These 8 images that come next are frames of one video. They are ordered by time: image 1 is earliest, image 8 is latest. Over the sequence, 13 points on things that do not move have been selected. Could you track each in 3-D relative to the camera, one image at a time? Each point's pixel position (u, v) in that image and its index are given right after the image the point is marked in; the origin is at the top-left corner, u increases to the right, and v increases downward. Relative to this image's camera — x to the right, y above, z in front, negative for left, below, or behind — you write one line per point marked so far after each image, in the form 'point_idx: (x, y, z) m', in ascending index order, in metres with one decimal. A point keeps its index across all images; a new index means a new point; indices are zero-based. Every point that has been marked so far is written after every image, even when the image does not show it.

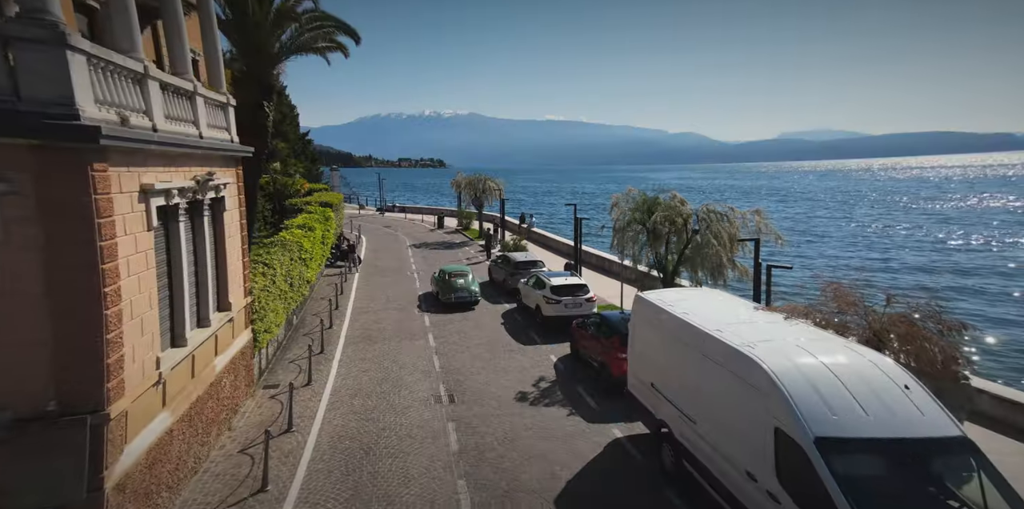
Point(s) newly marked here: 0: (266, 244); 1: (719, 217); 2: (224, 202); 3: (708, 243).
0: (-7.1, +0.3, +15.4) m
1: (+5.0, +0.9, +13.1) m
2: (-5.1, +0.9, +9.5) m
3: (+4.7, +0.3, +12.9) m
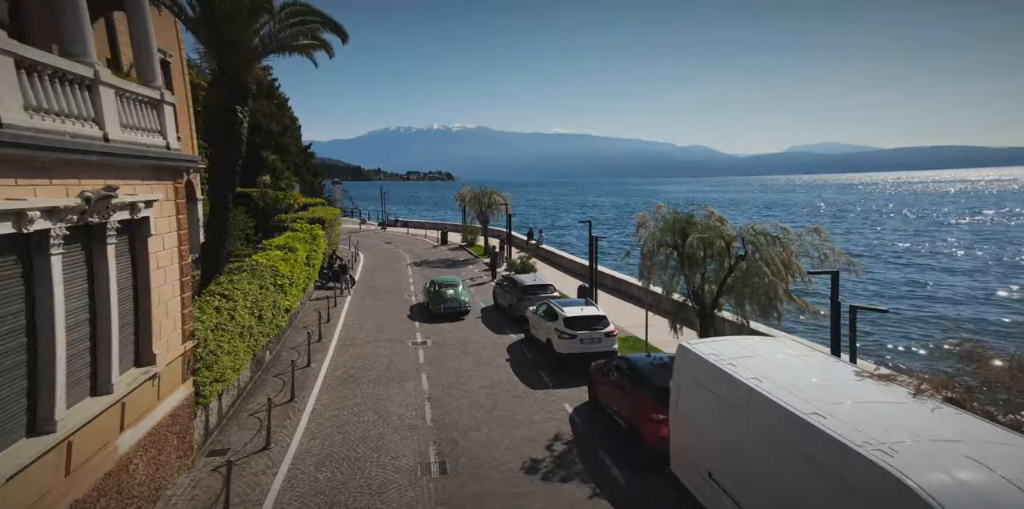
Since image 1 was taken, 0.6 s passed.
0: (-6.9, -0.4, +13.2) m
1: (+5.2, +0.3, +10.8) m
2: (-5.0, +0.4, +7.3) m
3: (+4.8, -0.3, +10.6) m
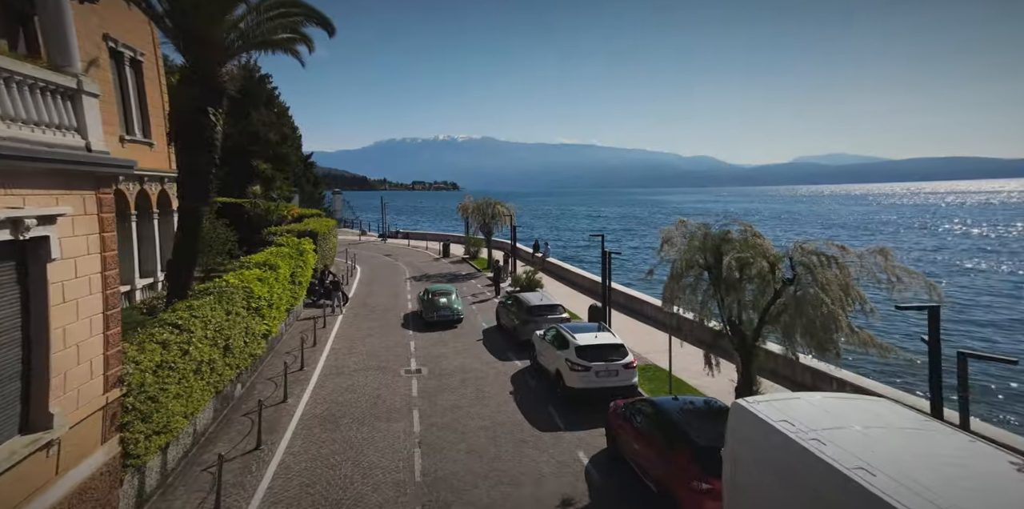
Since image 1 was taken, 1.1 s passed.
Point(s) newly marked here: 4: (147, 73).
0: (-6.8, -0.8, +11.6) m
1: (+5.3, -0.1, +9.1) m
2: (-4.9, +0.1, +5.7) m
3: (+4.9, -0.7, +8.9) m
4: (-10.9, +5.4, +16.0) m
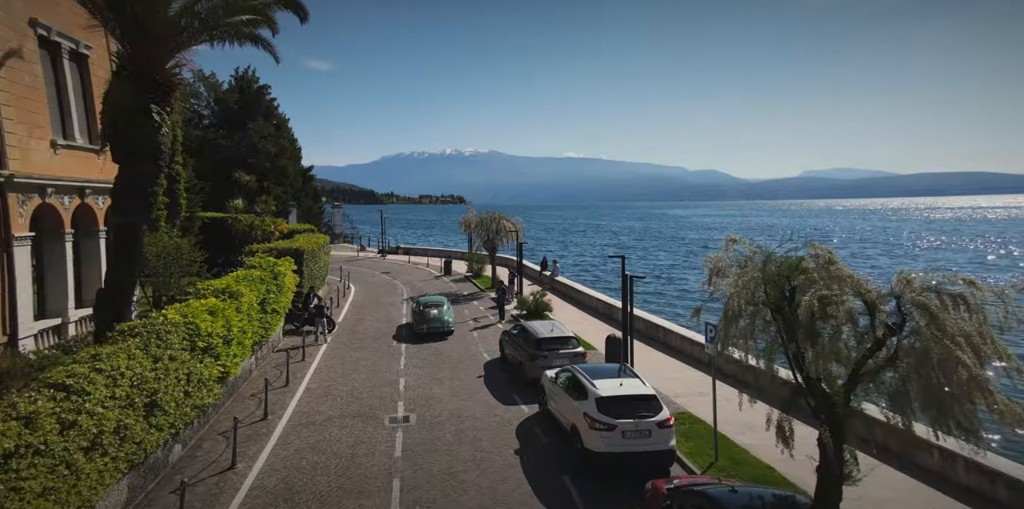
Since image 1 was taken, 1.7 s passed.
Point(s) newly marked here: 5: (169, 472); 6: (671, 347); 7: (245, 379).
0: (-6.7, -1.3, +9.2) m
1: (+5.3, -0.5, +6.6) m
2: (-4.9, -0.3, +3.3) m
3: (+5.0, -1.2, +6.4) m
4: (-10.8, +4.8, +13.8) m
5: (-6.0, -3.8, +9.4) m
6: (+5.3, -3.1, +18.0) m
7: (-7.0, -3.3, +14.1) m
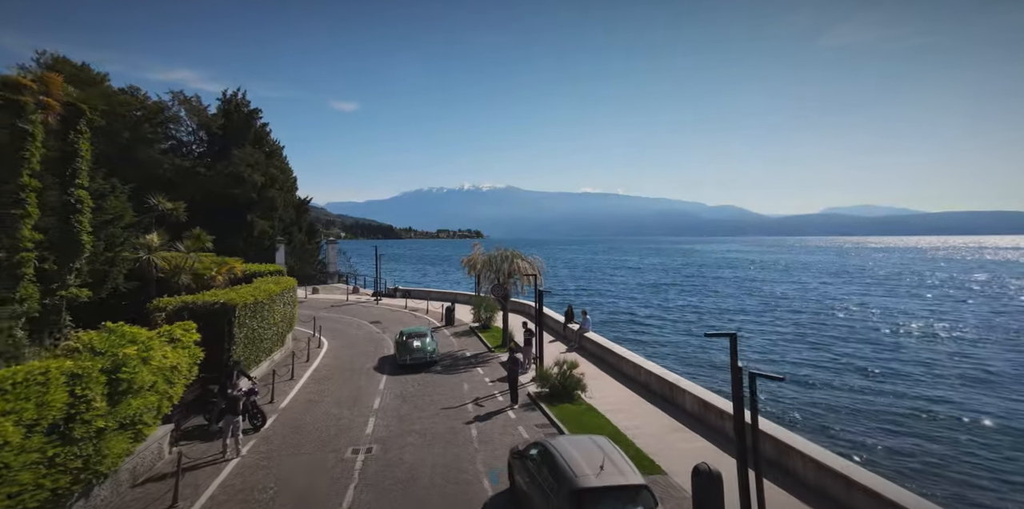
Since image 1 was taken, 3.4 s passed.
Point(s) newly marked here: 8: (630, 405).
0: (-6.6, -2.1, +2.2) m
1: (+5.4, -1.2, -0.7) m
2: (-5.0, -0.7, -3.7) m
3: (+5.0, -1.8, -0.9) m
4: (-10.6, +3.7, +7.4) m
5: (-5.9, -4.6, +2.3) m
6: (+5.6, -4.5, +10.5) m
7: (-6.8, -4.4, +7.0) m
8: (+3.9, -4.8, +17.4) m
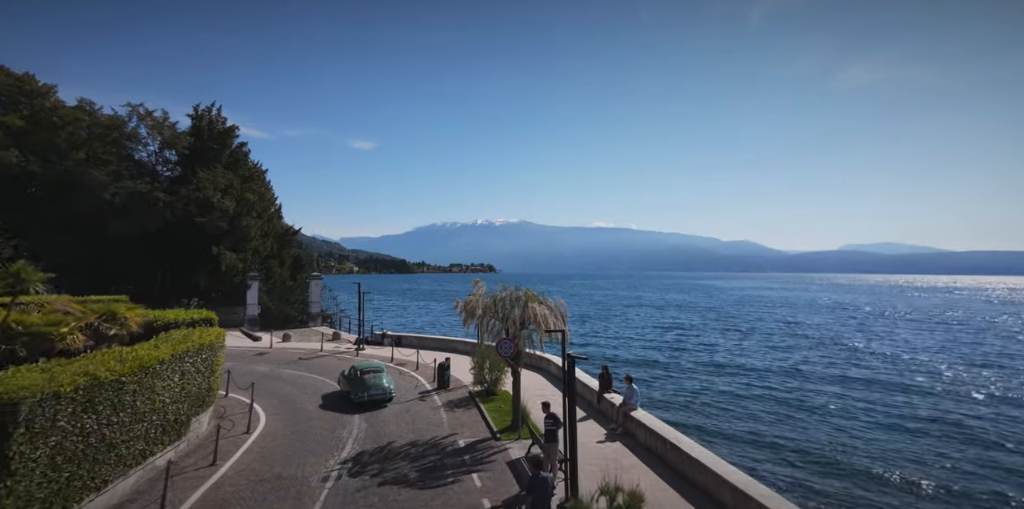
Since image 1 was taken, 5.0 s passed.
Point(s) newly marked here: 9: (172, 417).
0: (-6.7, -2.1, -5.5) m
1: (+5.2, -0.9, -8.6) m
2: (-5.1, -0.3, -11.3) m
3: (+4.9, -1.5, -8.8) m
4: (-10.5, +3.3, +0.1) m
5: (-5.9, -4.6, -5.6) m
6: (+5.8, -5.0, +2.4) m
7: (-6.7, -4.7, -0.8) m
8: (+4.1, -5.7, +9.2) m
9: (-9.2, -4.4, +14.4) m
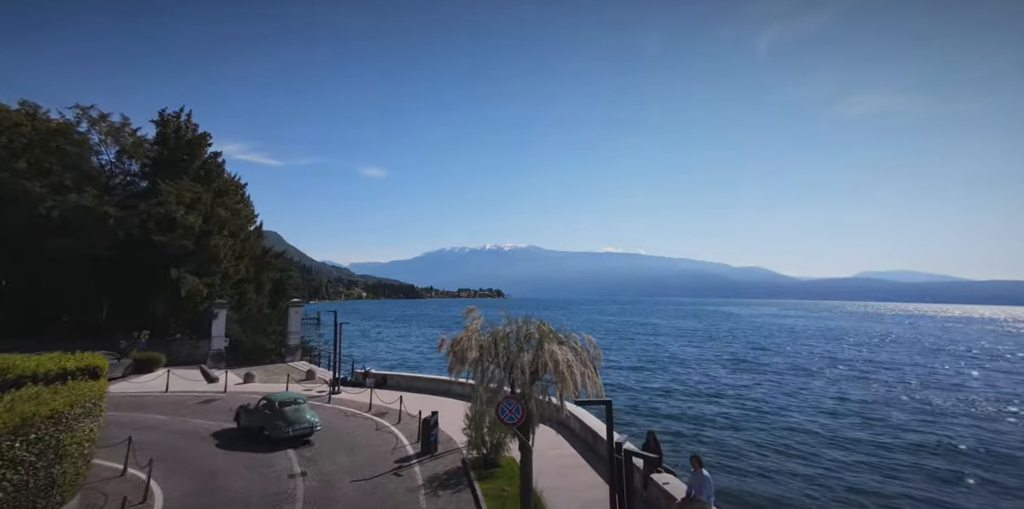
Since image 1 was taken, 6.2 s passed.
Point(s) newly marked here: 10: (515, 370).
0: (-6.8, -1.5, -11.4) m
1: (+5.0, -0.2, -14.6) m
2: (-5.4, +0.6, -17.1) m
3: (+4.7, -0.7, -14.9) m
4: (-10.6, +3.7, -5.5) m
5: (-6.1, -3.9, -11.7) m
6: (+5.7, -4.7, -3.9) m
7: (-6.8, -4.3, -6.9) m
8: (+4.2, -5.8, +2.9) m
9: (-9.1, -4.7, +8.4) m
10: (+0.2, -3.5, +16.0) m
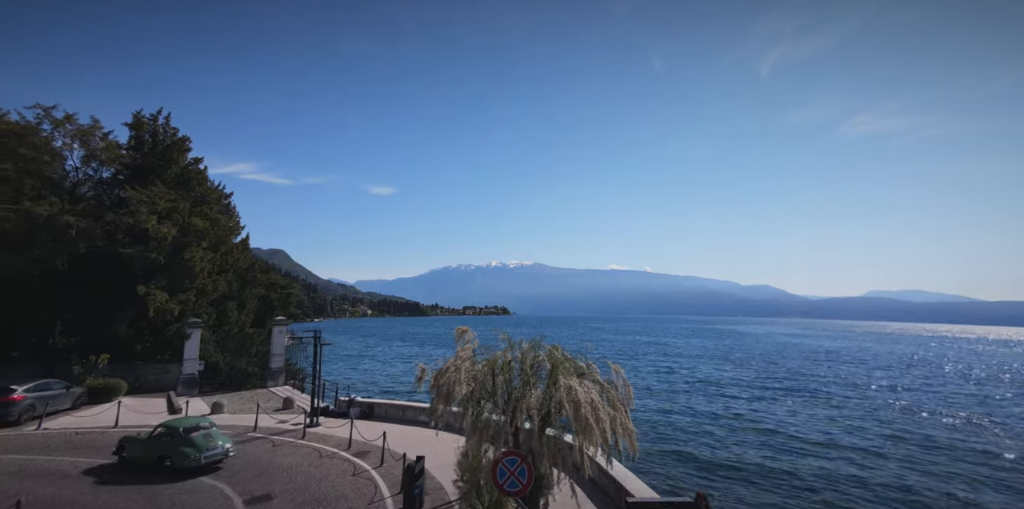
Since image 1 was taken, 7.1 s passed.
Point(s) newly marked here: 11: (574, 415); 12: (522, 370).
0: (-7.1, -0.8, -14.9) m
1: (+4.8, +0.6, -18.2) m
2: (-5.7, +1.5, -20.6) m
3: (+4.4, +0.1, -18.5) m
4: (-10.8, +4.2, -8.8) m
5: (-6.4, -3.2, -15.2) m
6: (+5.5, -4.3, -7.6) m
7: (-7.0, -3.7, -10.4) m
8: (+4.1, -5.6, -0.8) m
9: (-9.1, -4.7, +4.8) m
10: (+0.2, -3.7, +12.4) m
11: (+1.5, -3.6, +12.0) m
12: (+0.2, -2.8, +12.8) m
